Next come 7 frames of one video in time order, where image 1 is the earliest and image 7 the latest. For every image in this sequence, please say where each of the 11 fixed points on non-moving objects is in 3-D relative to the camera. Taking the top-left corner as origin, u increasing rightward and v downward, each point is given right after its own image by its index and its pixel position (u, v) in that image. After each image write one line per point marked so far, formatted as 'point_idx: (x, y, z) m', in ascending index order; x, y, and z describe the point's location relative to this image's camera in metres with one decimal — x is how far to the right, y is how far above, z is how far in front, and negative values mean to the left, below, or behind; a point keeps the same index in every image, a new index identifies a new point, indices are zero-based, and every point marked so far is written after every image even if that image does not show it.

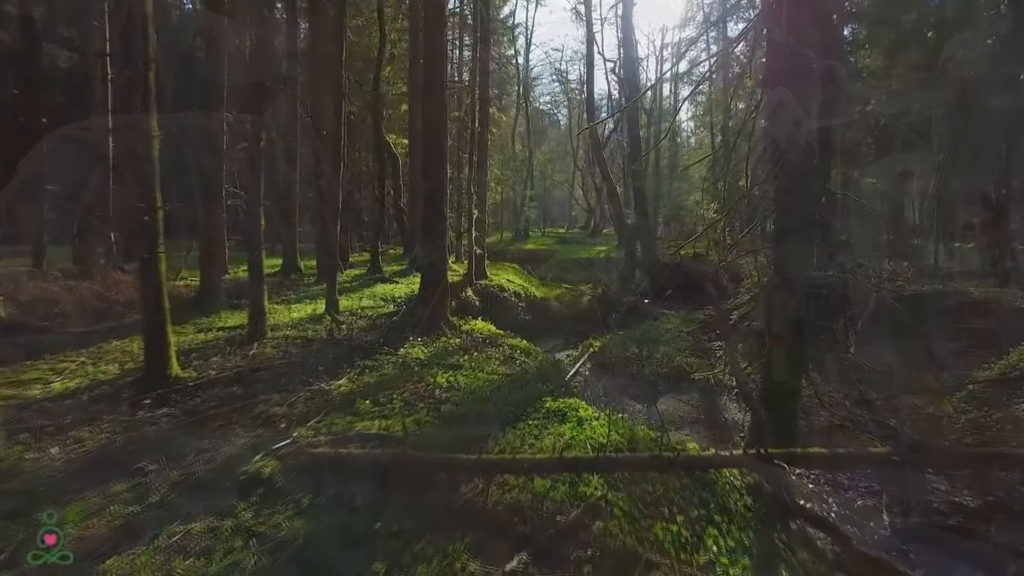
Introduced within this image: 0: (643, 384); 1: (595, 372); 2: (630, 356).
0: (+3.1, -2.3, +17.7) m
1: (+2.0, -2.2, +18.0) m
2: (+3.1, -1.8, +19.3) m
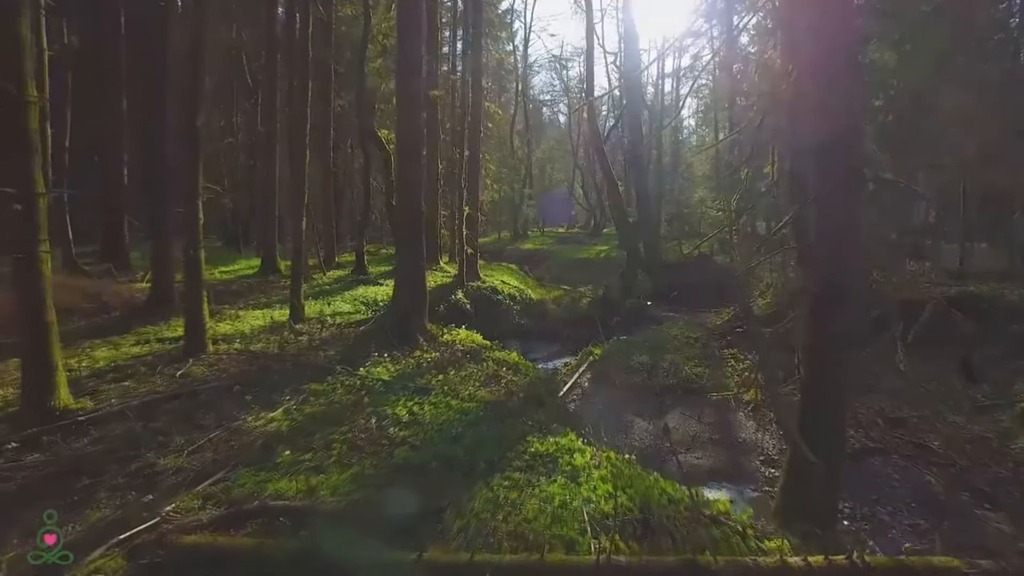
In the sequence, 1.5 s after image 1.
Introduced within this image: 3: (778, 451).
0: (+2.9, -2.3, +16.0) m
1: (+1.8, -2.2, +16.4) m
2: (+2.9, -1.9, +17.7) m
3: (+4.6, -2.8, +12.7) m
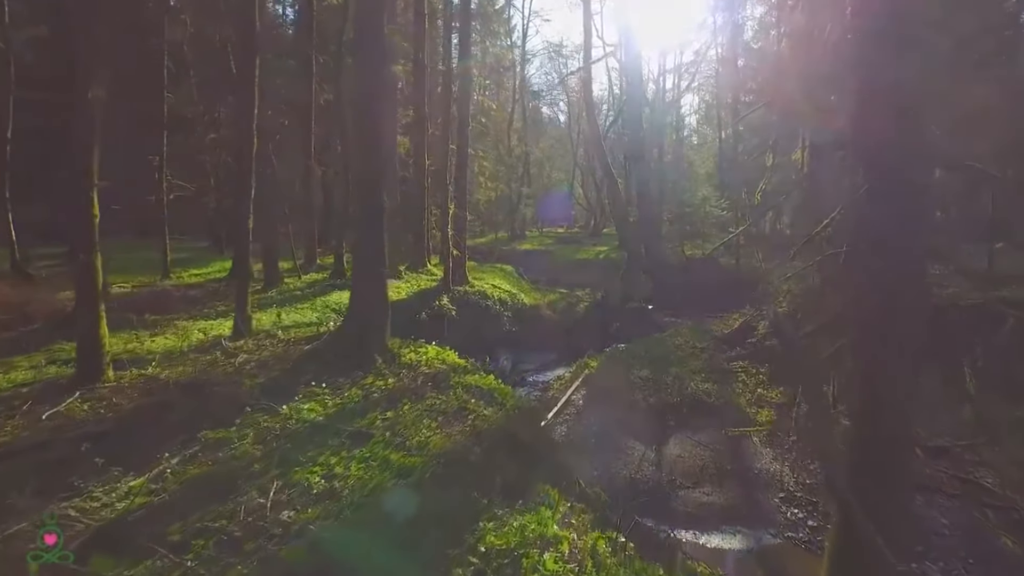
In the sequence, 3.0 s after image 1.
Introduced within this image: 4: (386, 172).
0: (+2.6, -2.5, +14.3) m
1: (+1.5, -2.4, +14.6) m
2: (+2.6, -2.0, +15.9) m
3: (+4.3, -2.9, +11.0) m
4: (-2.1, +1.9, +12.0) m
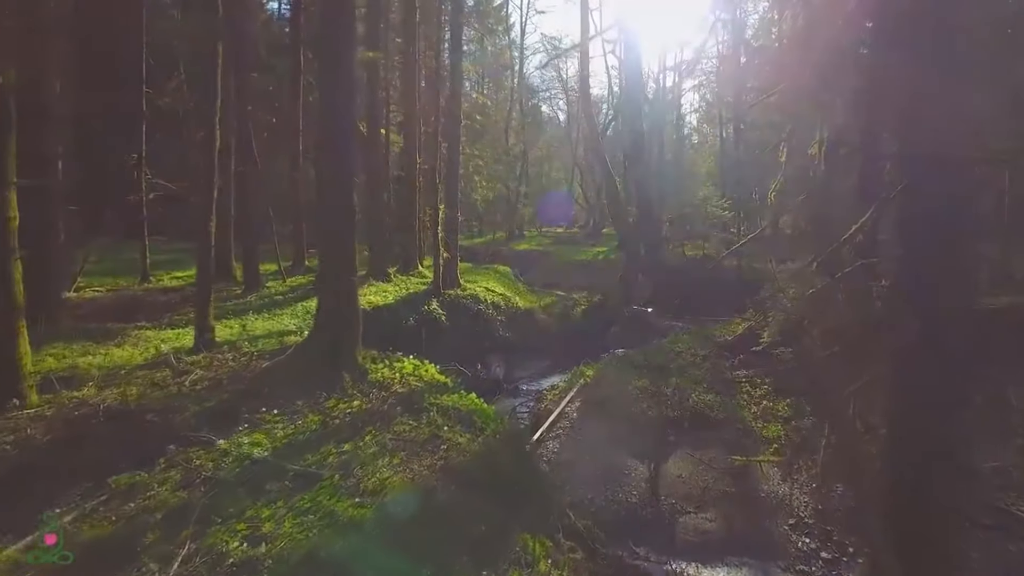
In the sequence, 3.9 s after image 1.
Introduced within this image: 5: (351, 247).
0: (+2.4, -2.6, +13.4) m
1: (+1.3, -2.5, +13.7) m
2: (+2.5, -2.1, +15.0) m
3: (+4.1, -3.1, +10.1) m
4: (-2.3, +1.8, +11.1) m
5: (-2.2, +0.6, +10.8) m
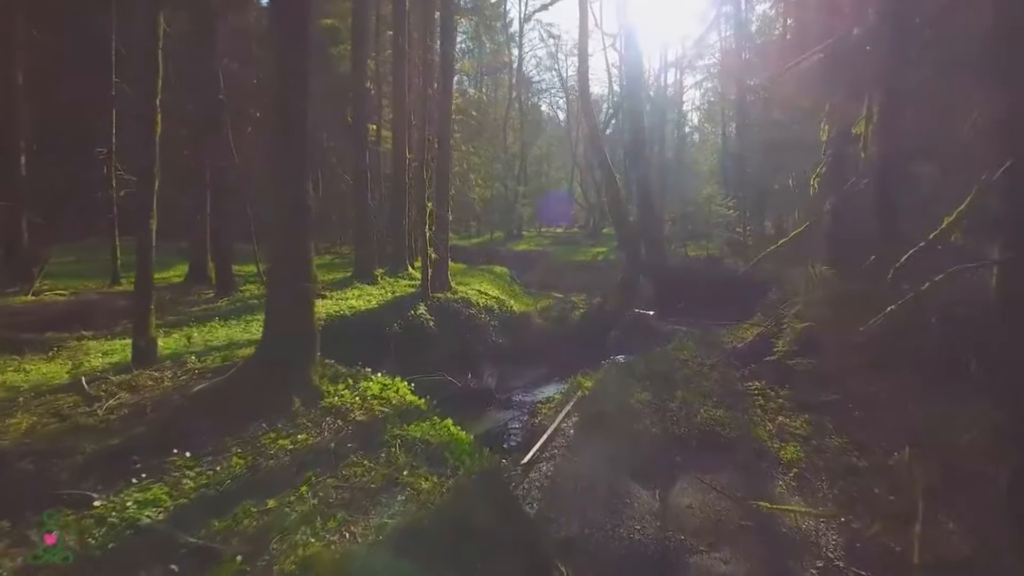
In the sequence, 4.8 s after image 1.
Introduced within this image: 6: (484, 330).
0: (+2.2, -2.6, +12.1) m
1: (+1.2, -2.5, +12.4) m
2: (+2.3, -2.2, +13.7) m
3: (+3.9, -3.1, +8.8) m
4: (-2.4, +1.7, +9.8) m
5: (-2.4, +0.6, +9.5) m
6: (-0.7, -1.1, +19.9) m
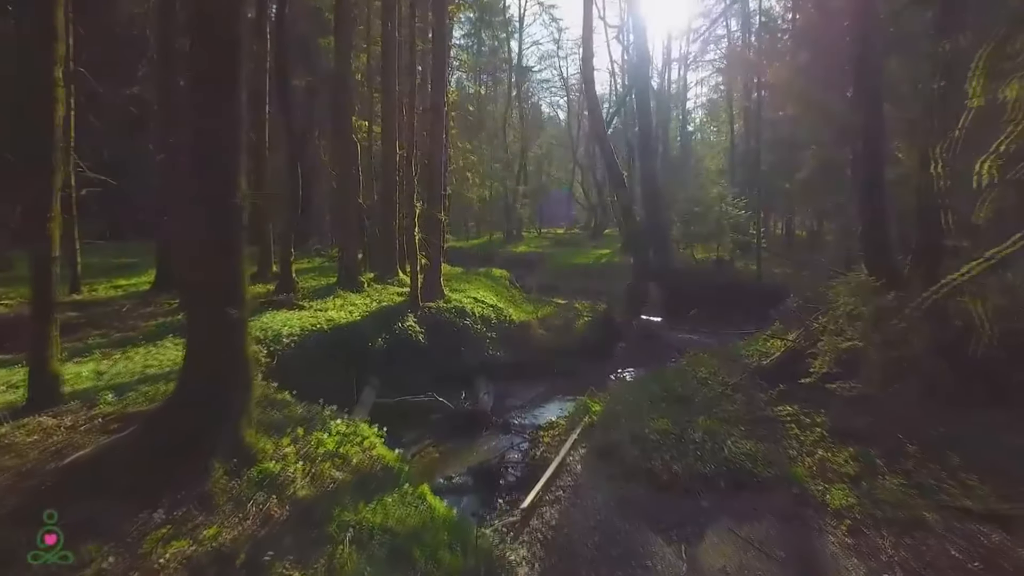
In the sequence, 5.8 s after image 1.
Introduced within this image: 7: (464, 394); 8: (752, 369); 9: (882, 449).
0: (+2.2, -2.8, +10.3) m
1: (+1.1, -2.7, +10.7) m
2: (+2.3, -2.4, +11.9) m
3: (+3.9, -3.3, +7.0) m
4: (-2.5, +1.5, +8.1) m
5: (-2.4, +0.4, +7.7) m
6: (-0.8, -1.3, +18.1) m
7: (-1.0, -2.3, +16.0) m
8: (+5.0, -1.6, +15.2) m
9: (+5.5, -2.4, +11.0) m
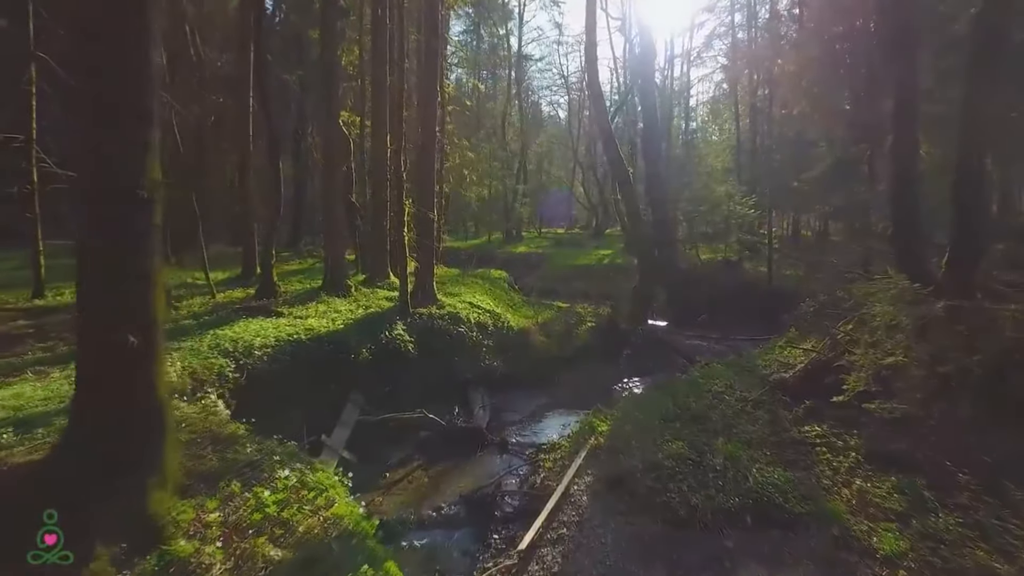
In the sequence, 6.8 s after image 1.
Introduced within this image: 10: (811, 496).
0: (+2.2, -3.0, +9.0) m
1: (+1.1, -2.8, +9.3) m
2: (+2.2, -2.5, +10.6) m
3: (+3.9, -3.4, +5.7) m
4: (-2.5, +1.4, +6.7) m
5: (-2.5, +0.3, +6.4) m
6: (-0.8, -1.4, +16.8) m
7: (-1.1, -2.4, +14.7) m
8: (+4.9, -1.8, +13.9) m
9: (+5.5, -2.5, +9.7) m
10: (+3.8, -2.7, +9.4) m
